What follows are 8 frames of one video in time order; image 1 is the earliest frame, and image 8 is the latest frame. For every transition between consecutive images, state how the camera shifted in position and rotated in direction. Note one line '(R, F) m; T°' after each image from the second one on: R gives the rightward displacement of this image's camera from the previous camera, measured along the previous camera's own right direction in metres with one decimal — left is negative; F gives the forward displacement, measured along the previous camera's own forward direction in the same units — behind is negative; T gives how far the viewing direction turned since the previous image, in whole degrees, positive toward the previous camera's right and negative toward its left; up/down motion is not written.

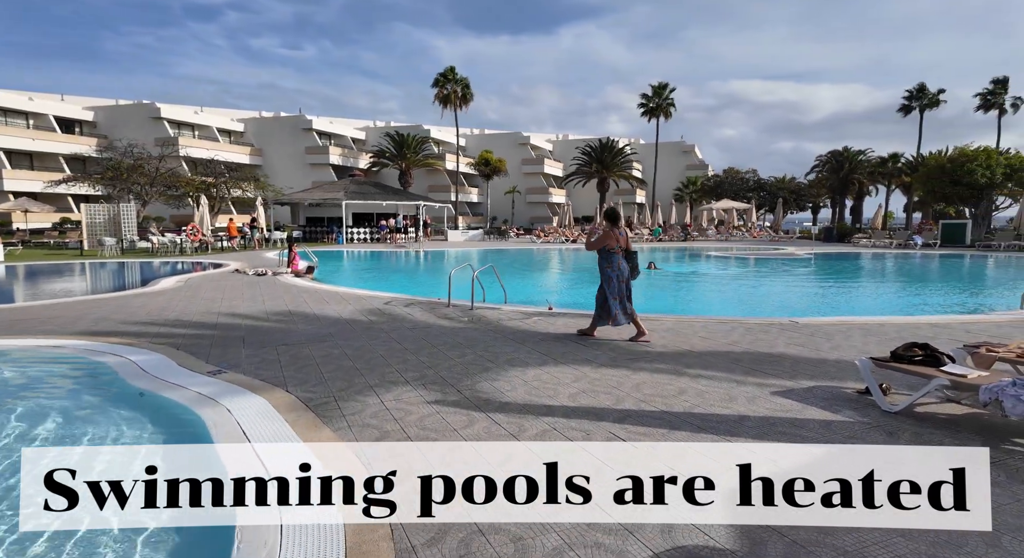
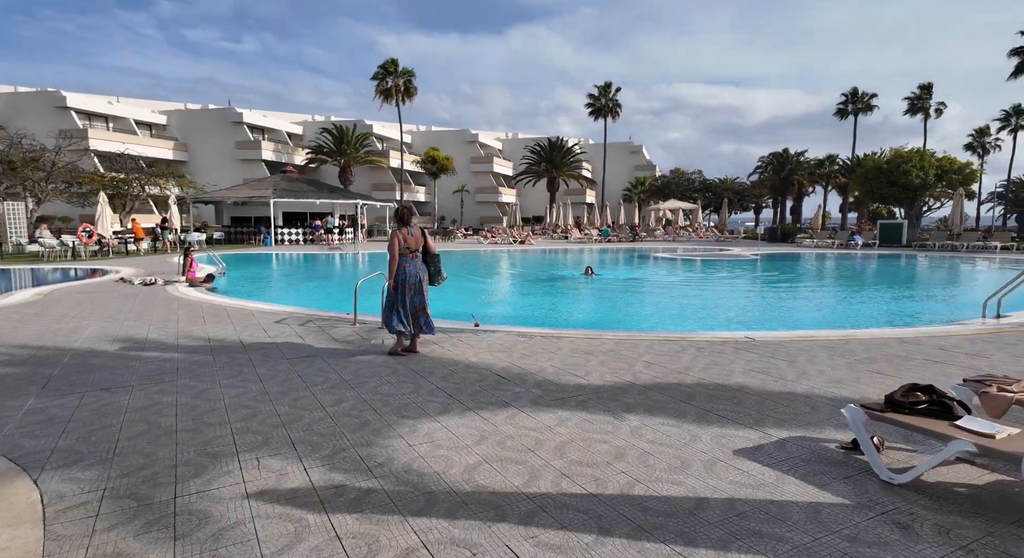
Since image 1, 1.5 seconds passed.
(+0.5, +1.3) m; +5°
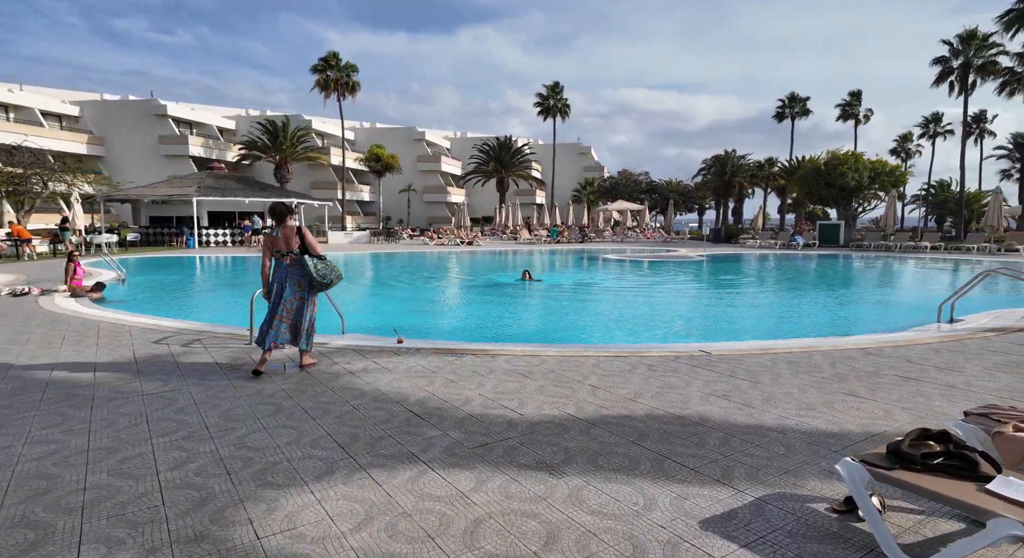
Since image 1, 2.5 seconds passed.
(+0.3, +1.0) m; +5°
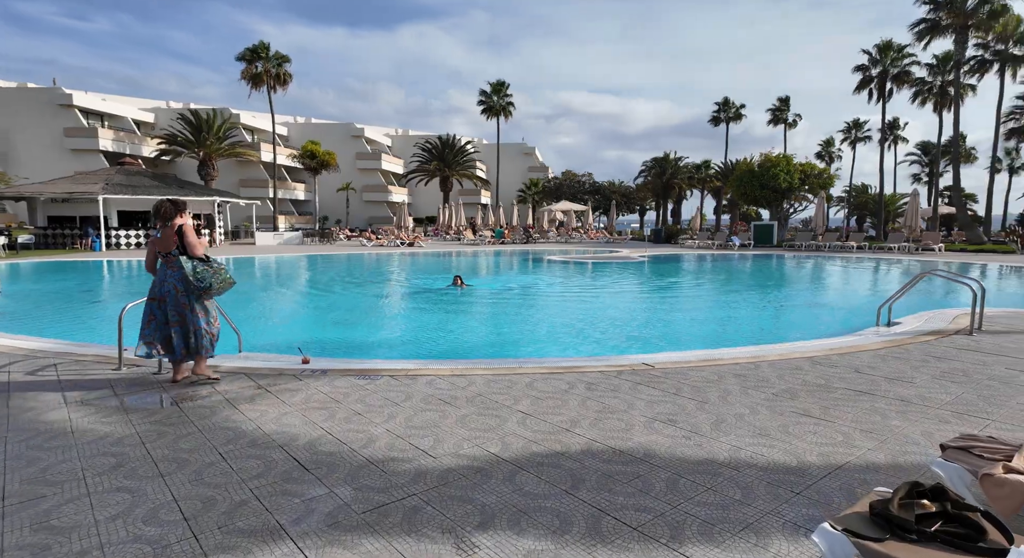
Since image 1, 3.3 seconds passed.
(+0.2, +0.7) m; +5°
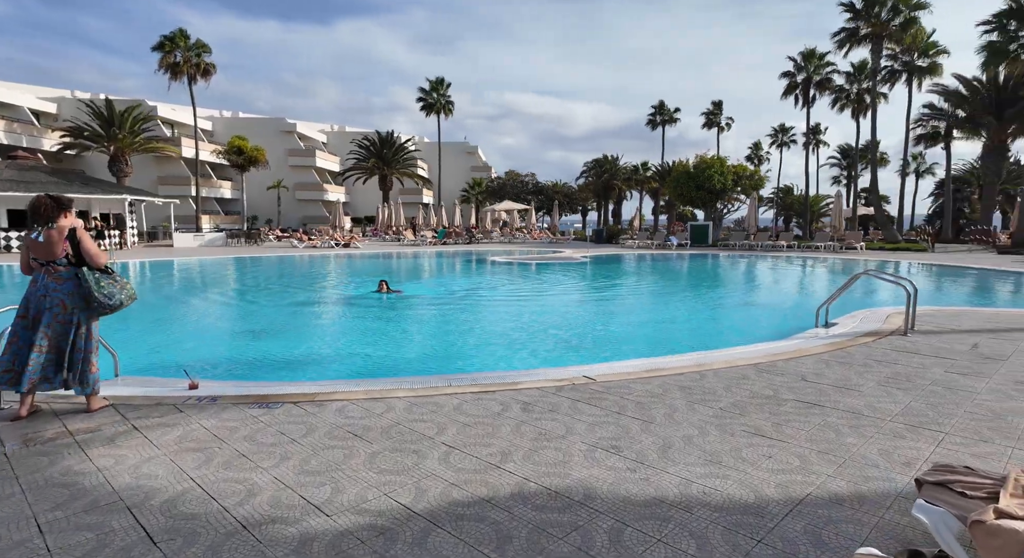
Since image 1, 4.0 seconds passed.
(+0.2, +0.6) m; +6°
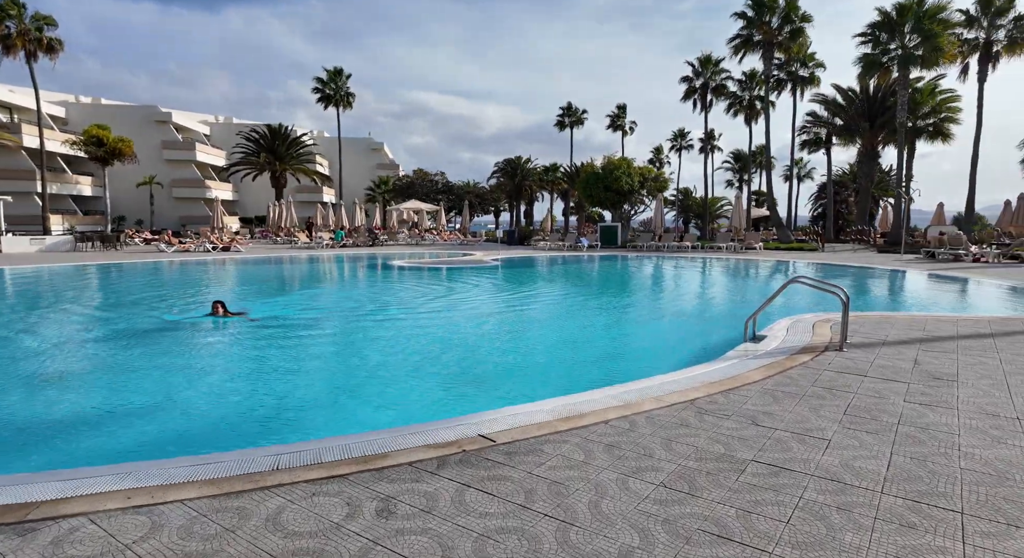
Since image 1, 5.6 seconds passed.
(+0.3, +1.6) m; +9°
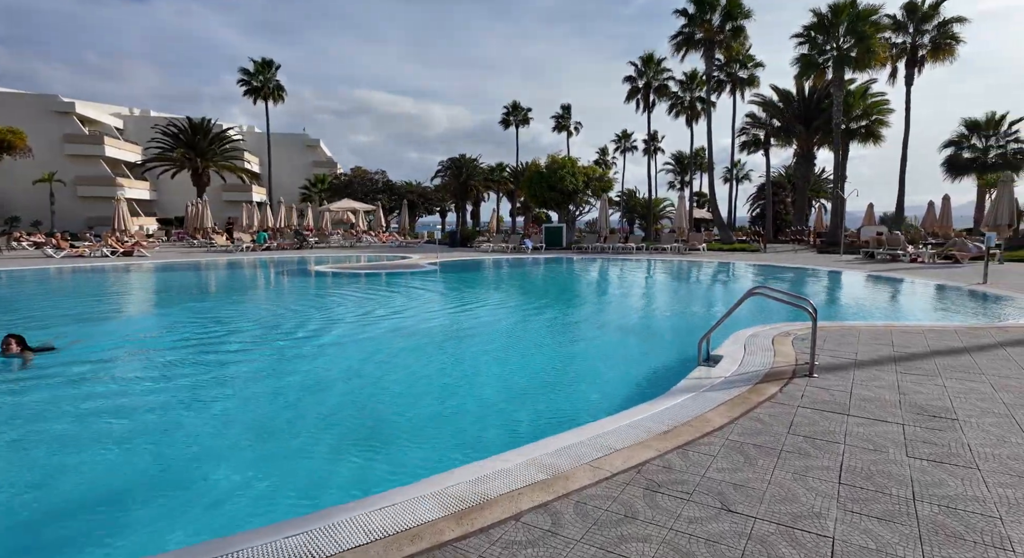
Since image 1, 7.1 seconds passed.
(+0.5, +1.5) m; +5°
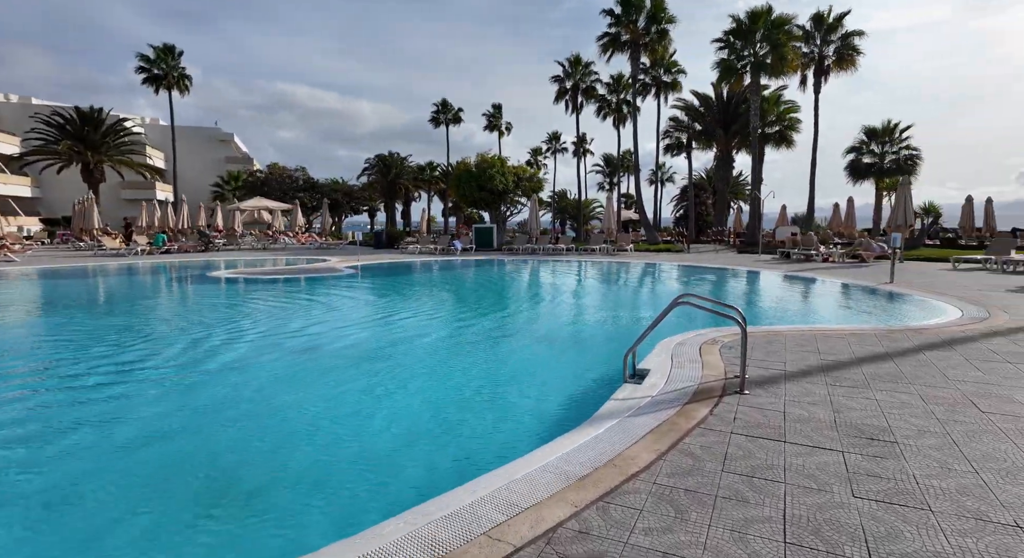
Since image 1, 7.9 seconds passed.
(+0.3, +0.8) m; +7°
